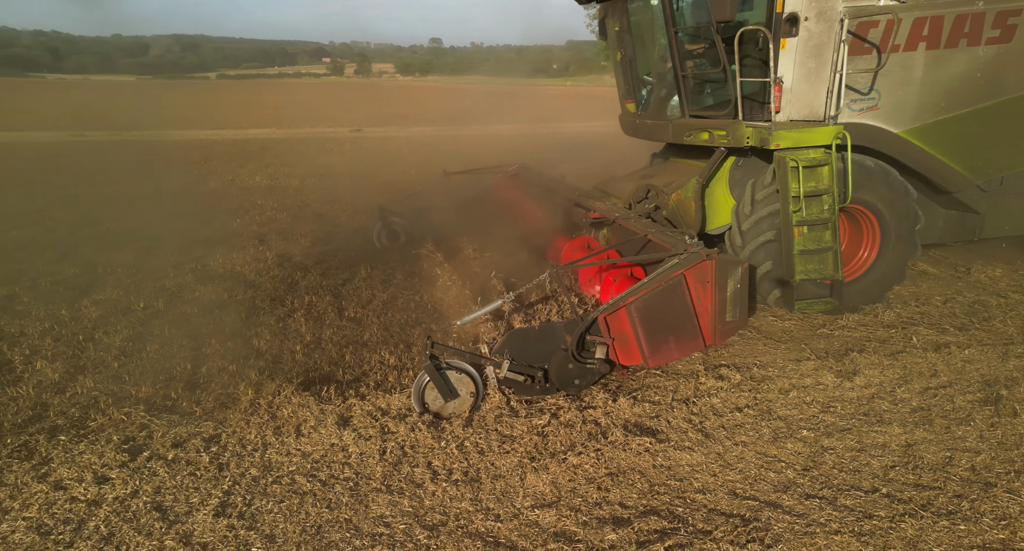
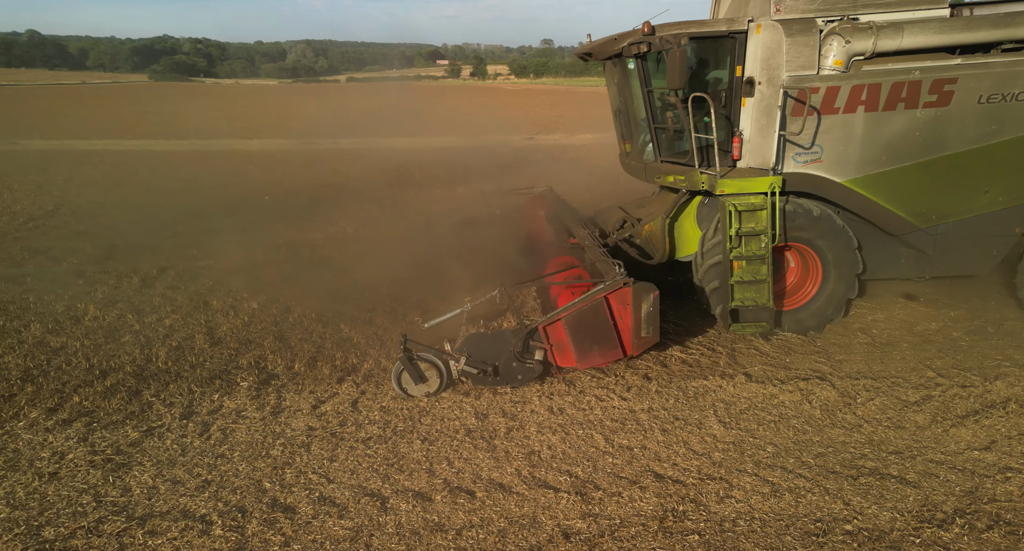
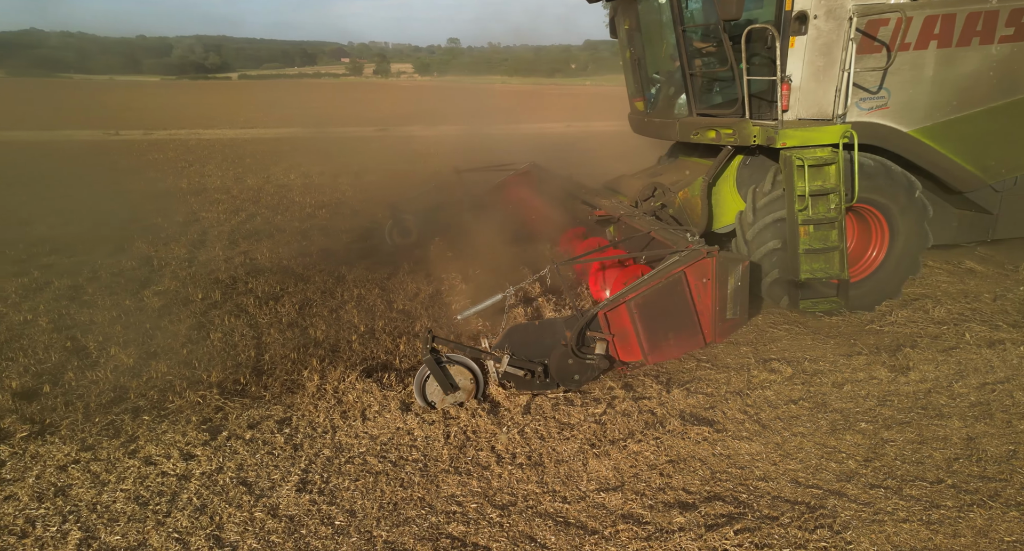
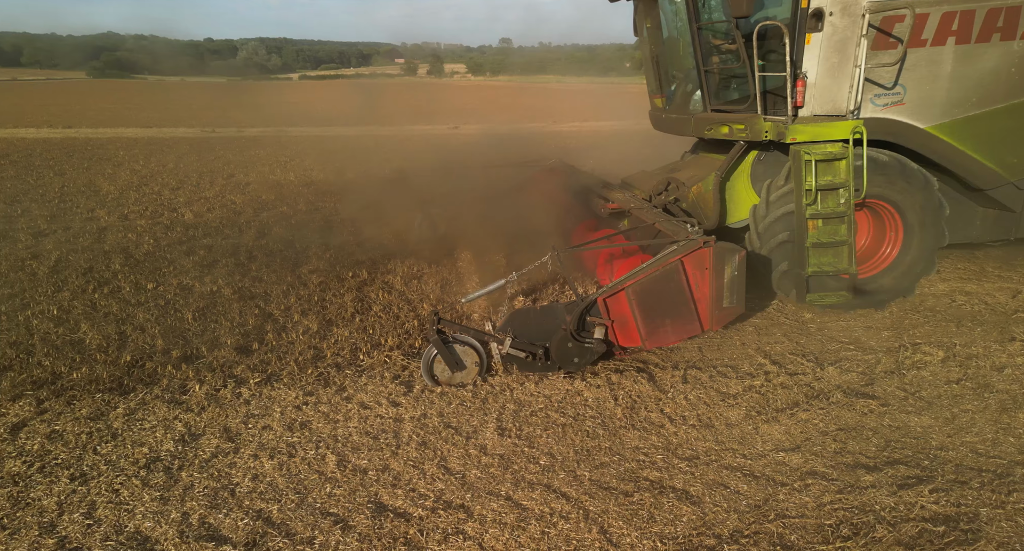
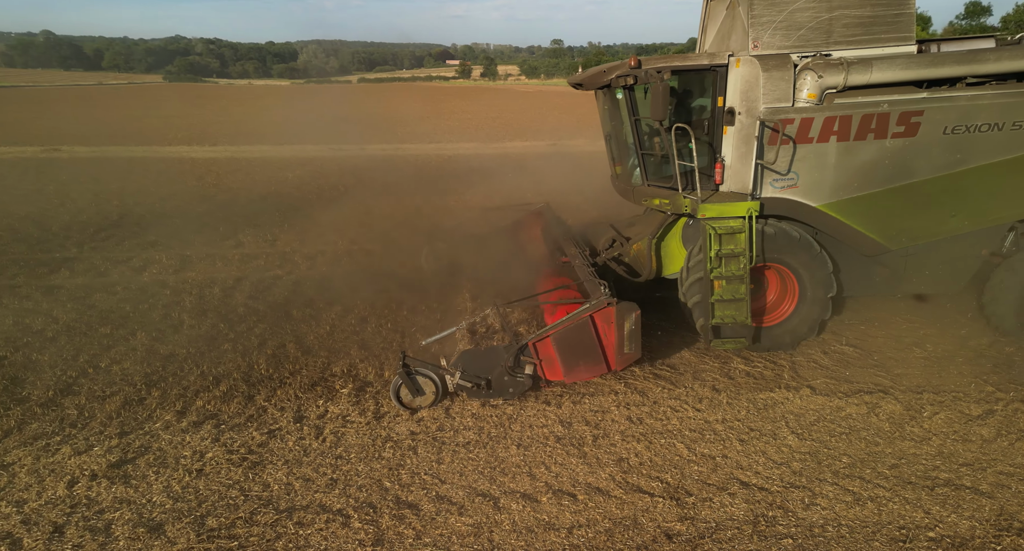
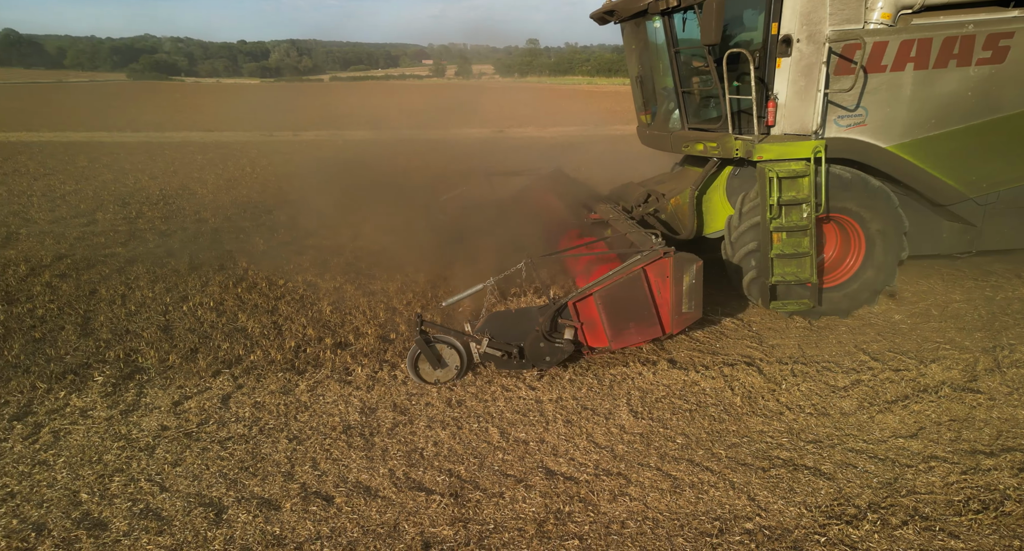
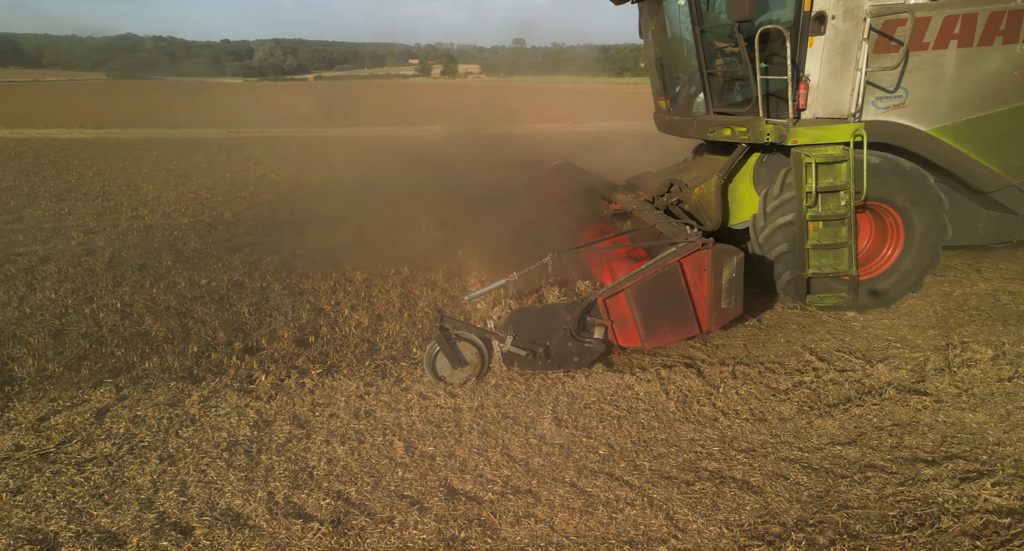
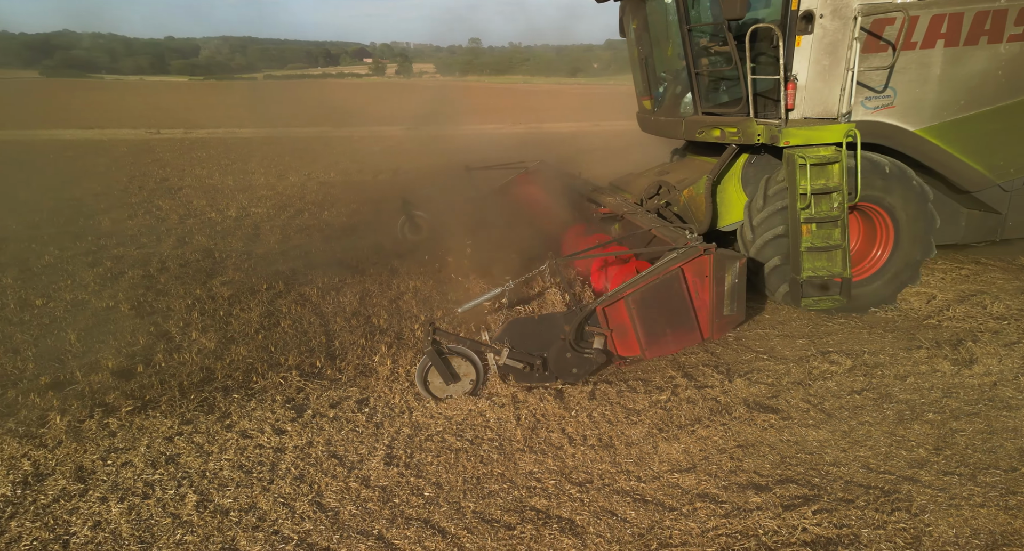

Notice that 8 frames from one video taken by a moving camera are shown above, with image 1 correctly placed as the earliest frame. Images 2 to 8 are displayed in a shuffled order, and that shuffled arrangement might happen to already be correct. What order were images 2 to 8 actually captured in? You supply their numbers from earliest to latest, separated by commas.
3, 8, 4, 7, 6, 2, 5
